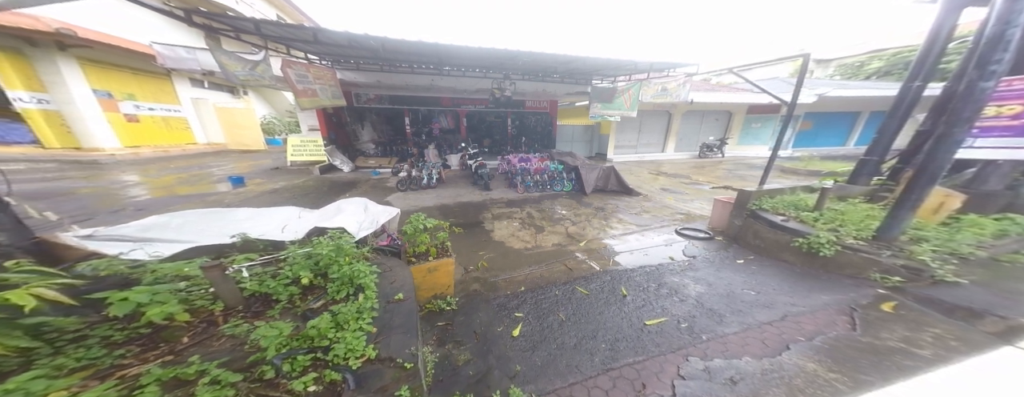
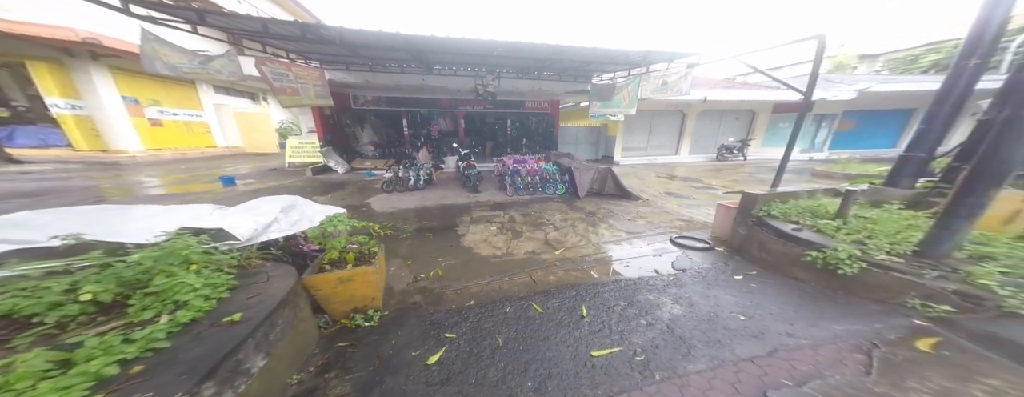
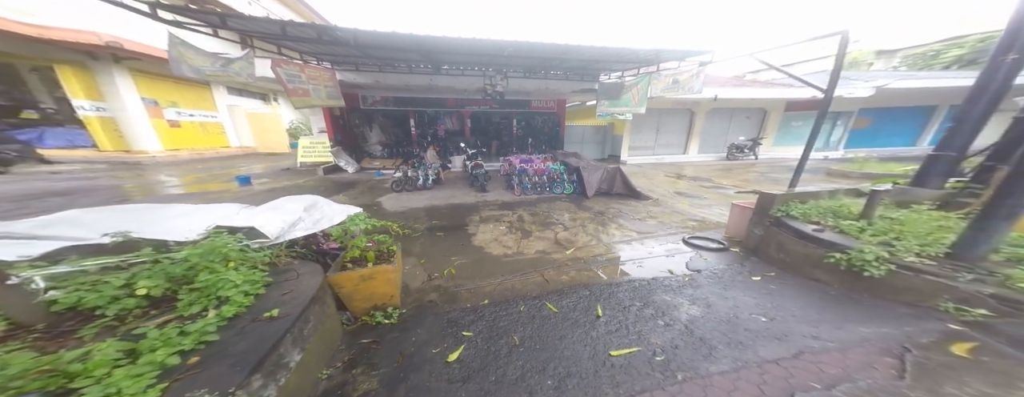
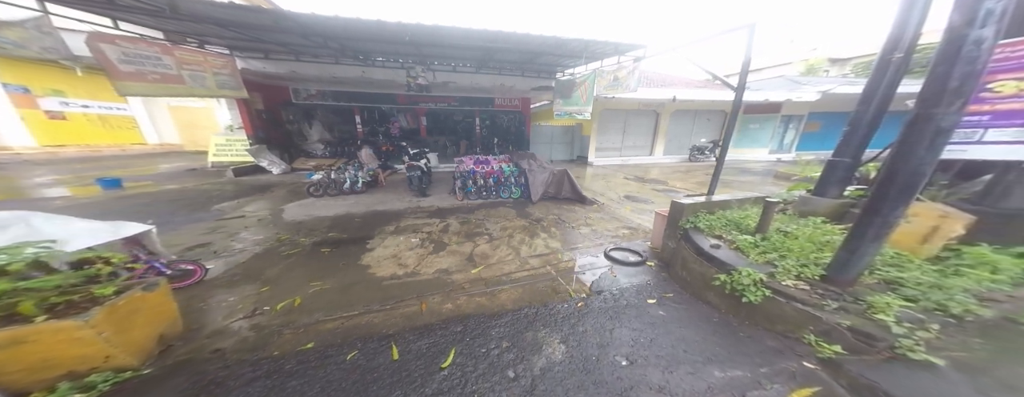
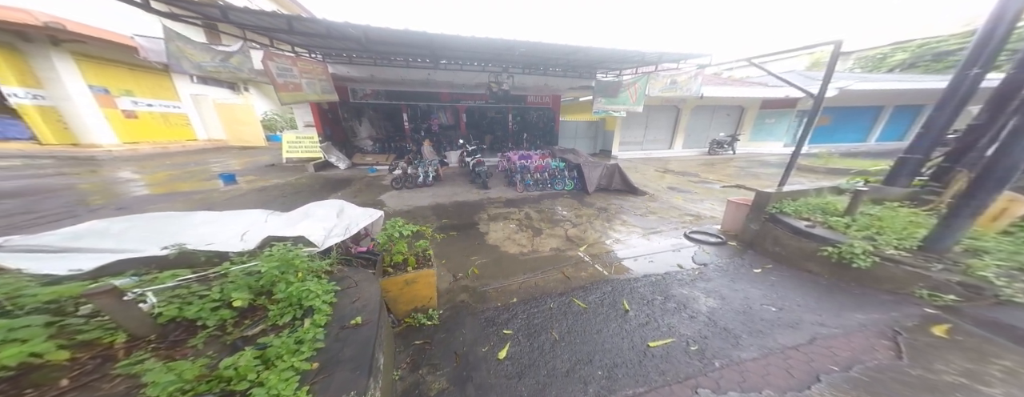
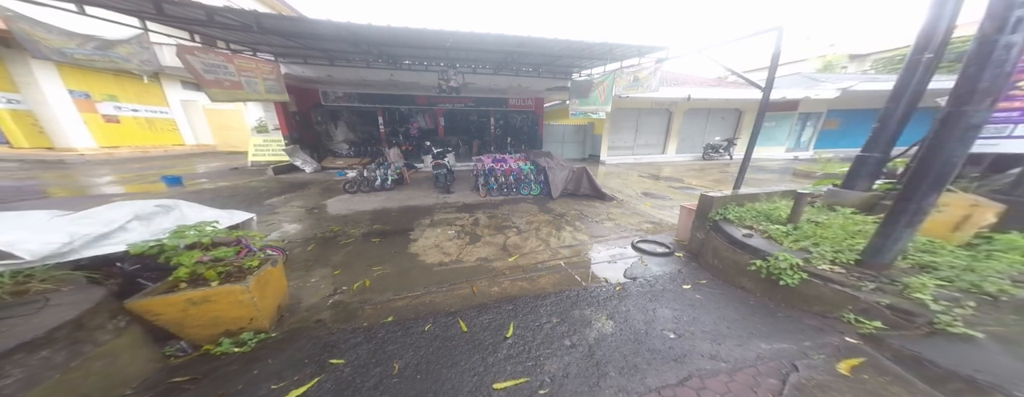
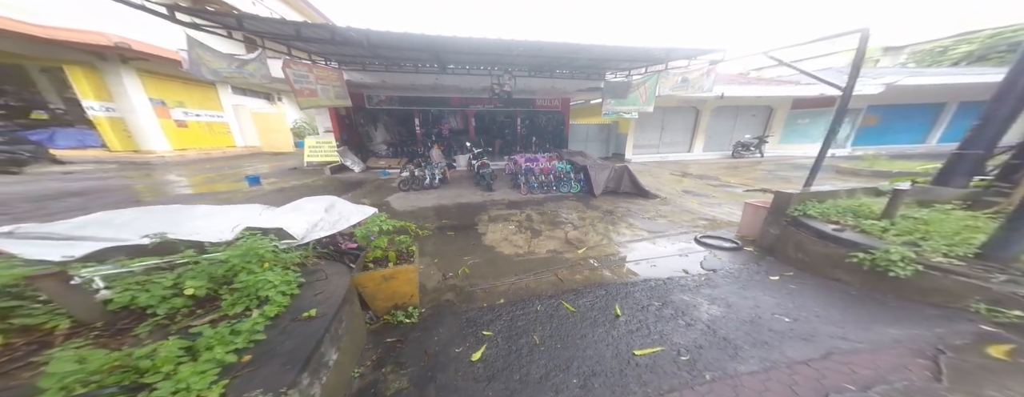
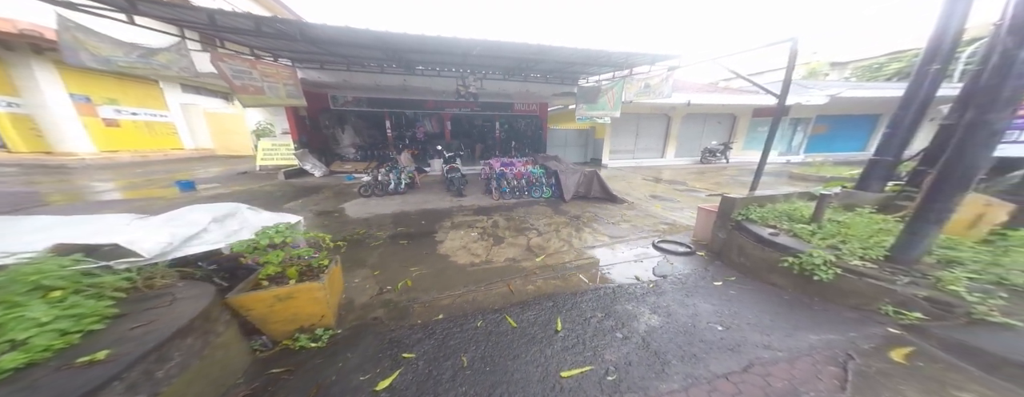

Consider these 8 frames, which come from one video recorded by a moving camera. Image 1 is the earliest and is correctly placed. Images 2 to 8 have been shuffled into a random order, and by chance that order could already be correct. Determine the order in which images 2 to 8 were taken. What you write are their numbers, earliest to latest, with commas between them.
5, 7, 3, 2, 8, 6, 4
